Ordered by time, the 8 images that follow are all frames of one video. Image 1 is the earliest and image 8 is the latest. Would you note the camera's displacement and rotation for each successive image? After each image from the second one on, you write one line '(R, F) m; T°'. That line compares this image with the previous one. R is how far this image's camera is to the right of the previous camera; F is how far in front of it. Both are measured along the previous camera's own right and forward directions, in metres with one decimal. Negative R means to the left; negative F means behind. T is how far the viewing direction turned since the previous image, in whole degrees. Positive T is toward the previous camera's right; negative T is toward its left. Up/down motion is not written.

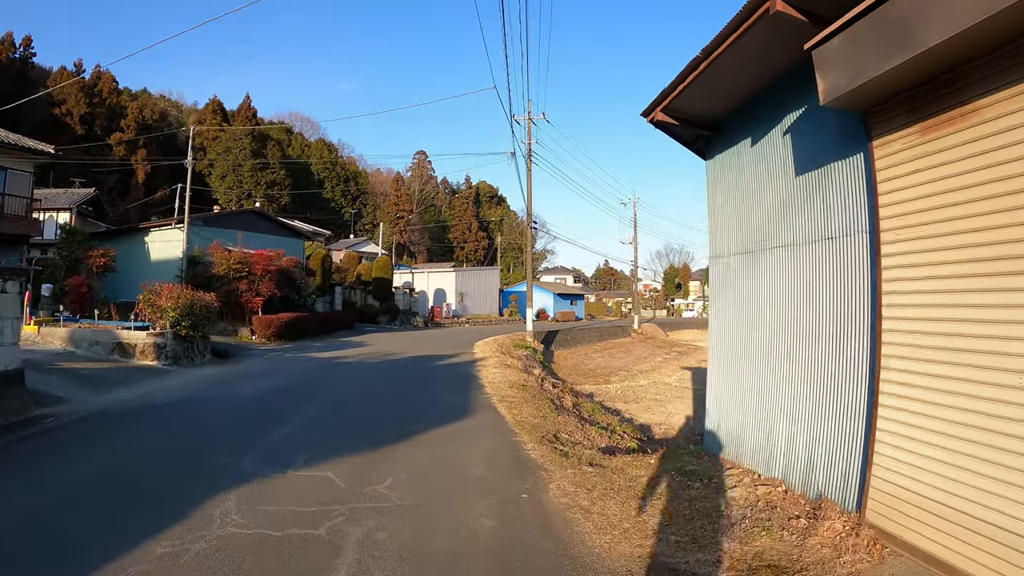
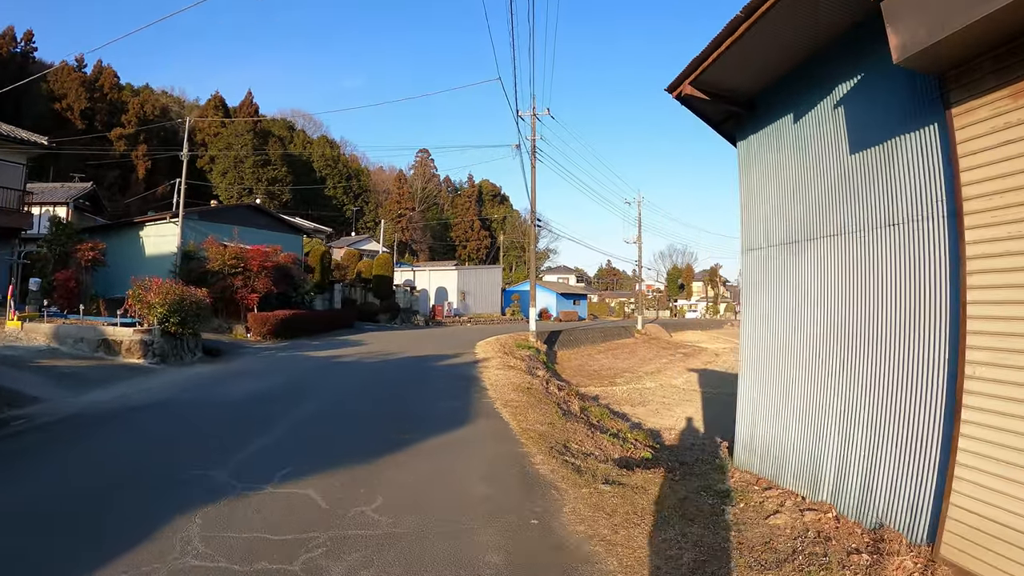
(0.0, +0.6) m; 0°
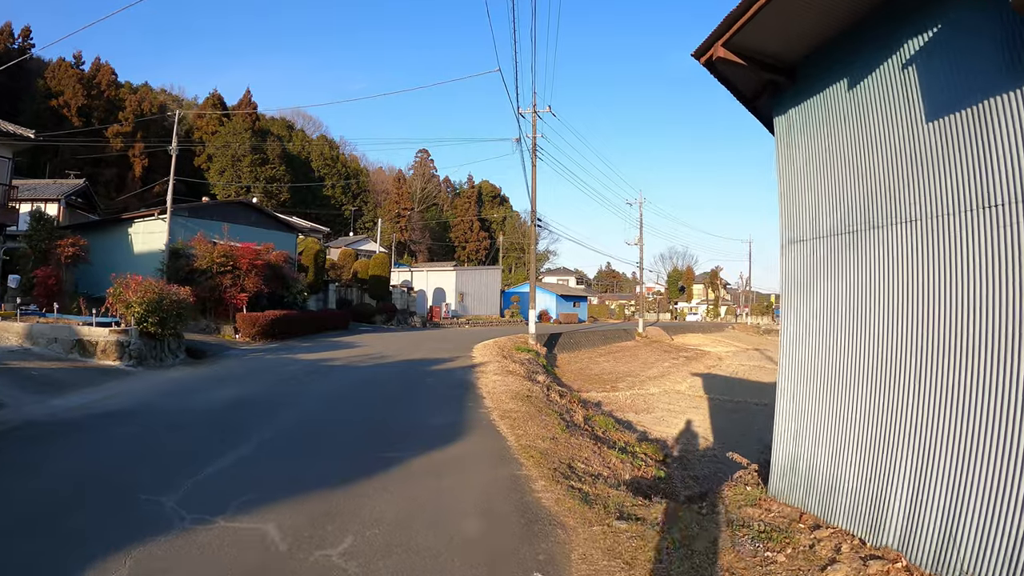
(0.0, +0.7) m; 0°
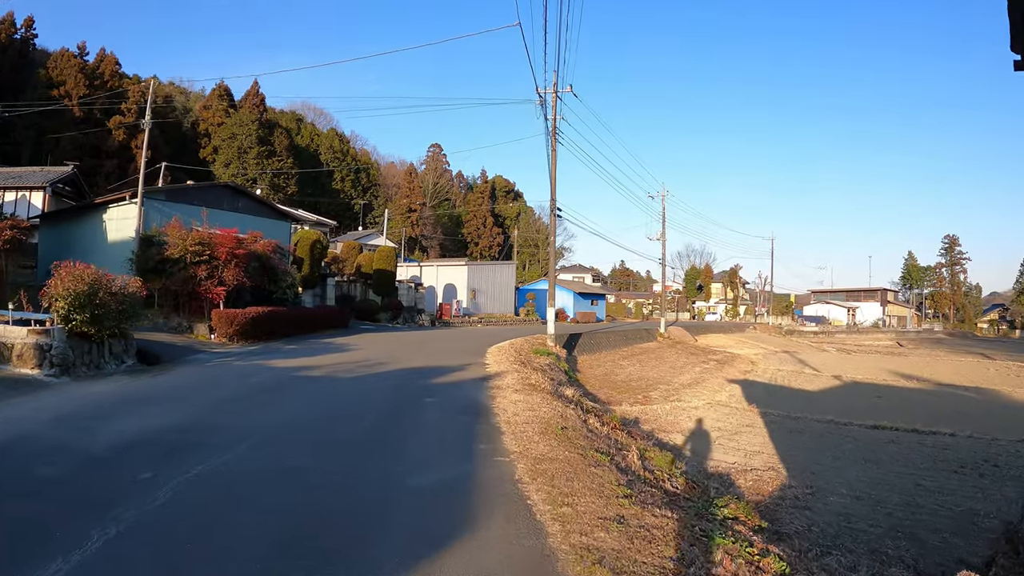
(-0.2, +2.5) m; -1°
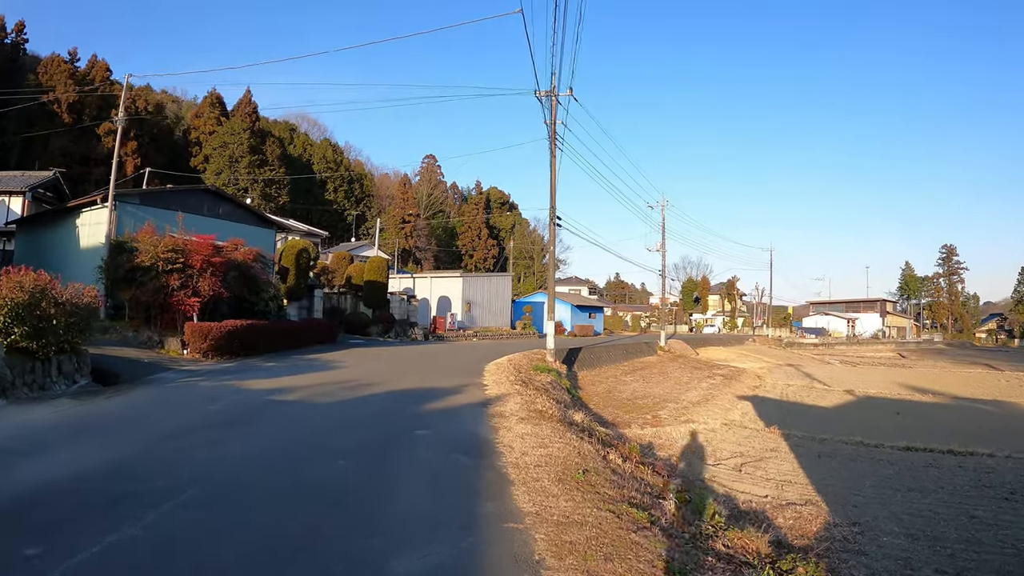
(-0.1, +1.2) m; +1°
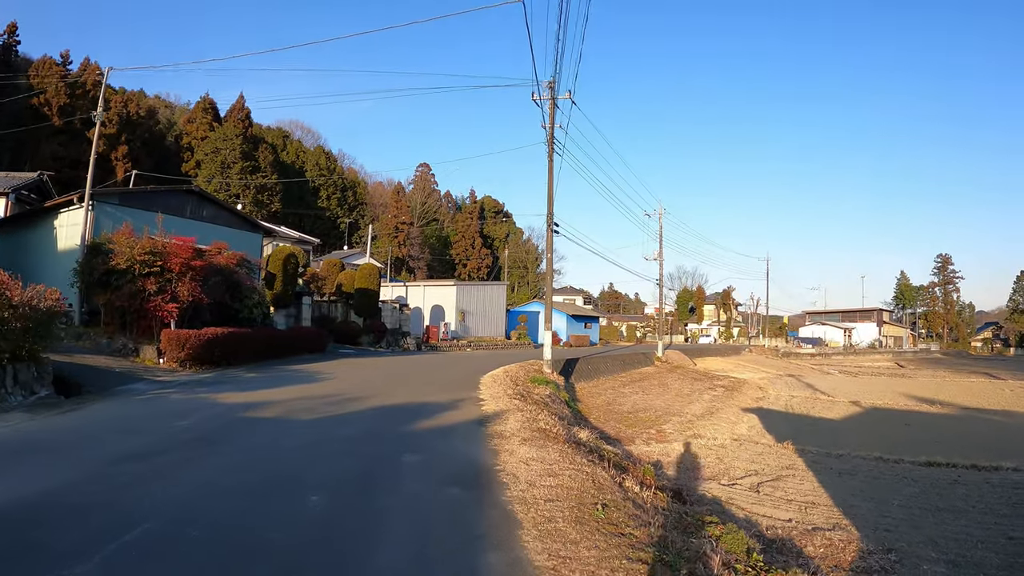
(-0.1, +0.8) m; +1°
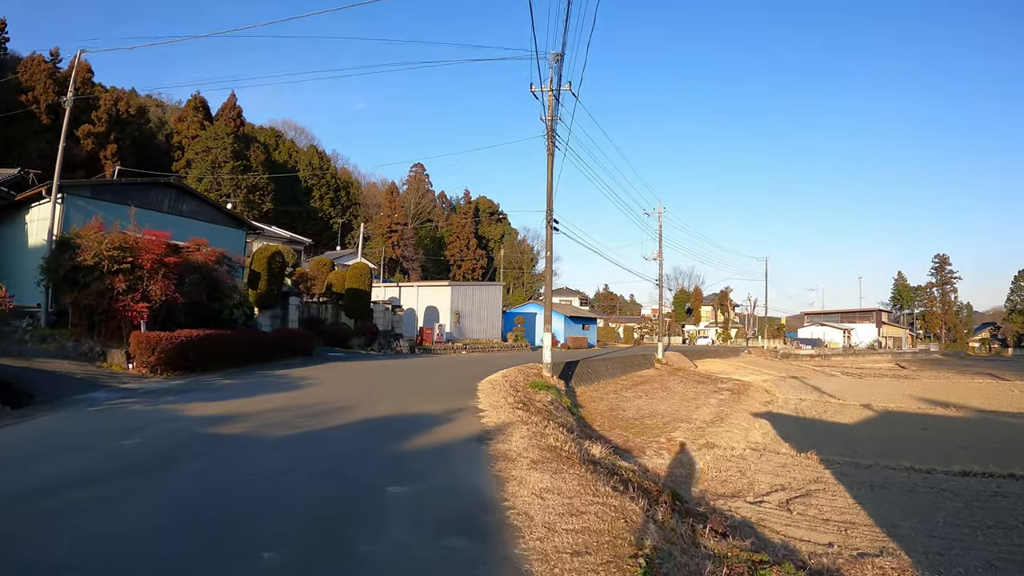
(-0.1, +1.1) m; 0°
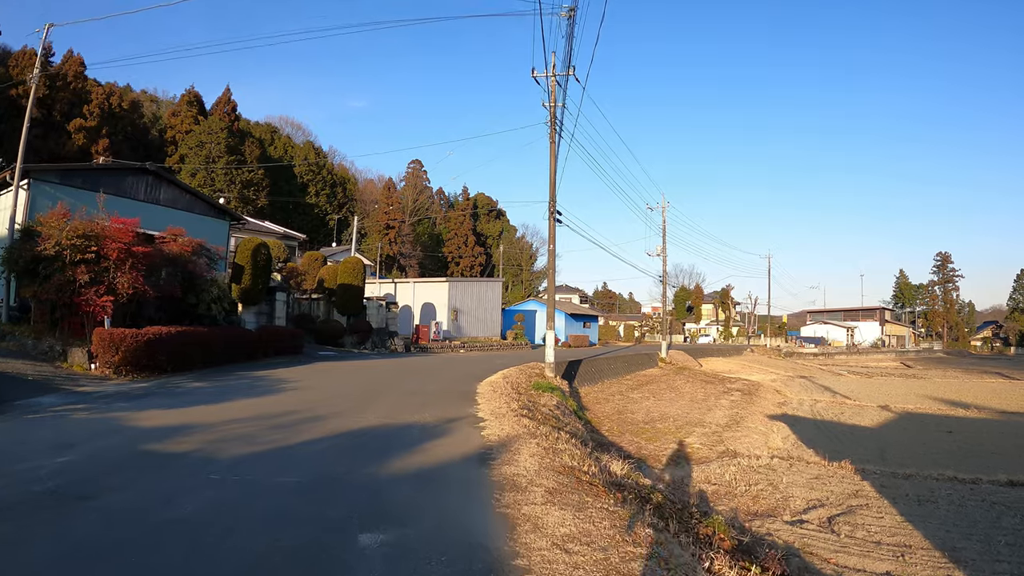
(-0.1, +1.2) m; 0°
